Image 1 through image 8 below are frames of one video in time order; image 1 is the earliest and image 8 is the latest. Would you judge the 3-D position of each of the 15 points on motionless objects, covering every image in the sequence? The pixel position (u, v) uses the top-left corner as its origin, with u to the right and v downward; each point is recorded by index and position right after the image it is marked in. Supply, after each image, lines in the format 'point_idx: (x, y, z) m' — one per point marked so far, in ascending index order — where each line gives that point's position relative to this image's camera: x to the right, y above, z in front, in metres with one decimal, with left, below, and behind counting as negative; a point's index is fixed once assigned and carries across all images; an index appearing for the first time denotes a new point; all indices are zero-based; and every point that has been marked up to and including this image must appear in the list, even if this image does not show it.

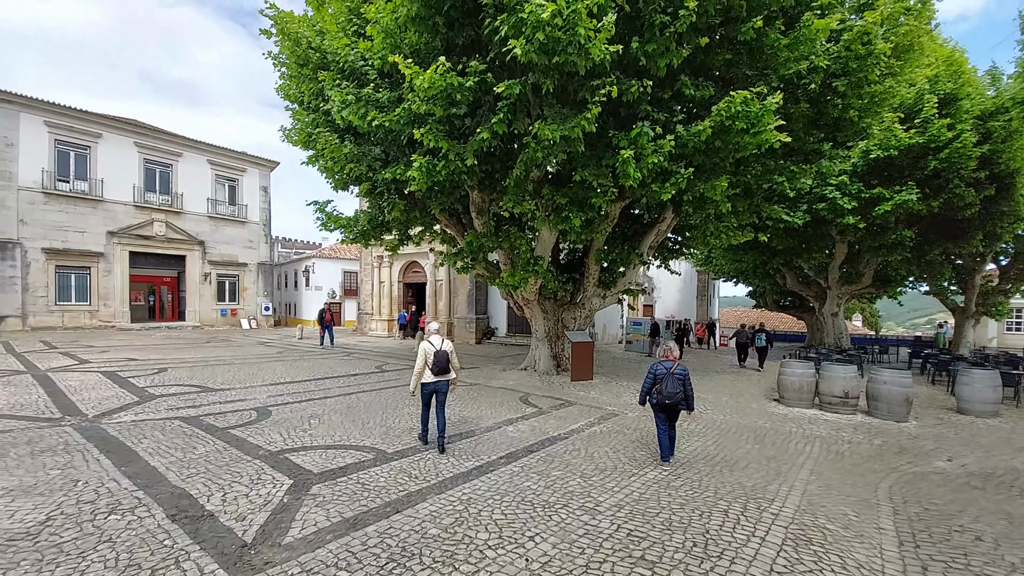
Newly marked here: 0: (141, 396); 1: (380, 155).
0: (-8.2, -2.4, +9.1) m
1: (-3.0, +3.0, +9.5) m
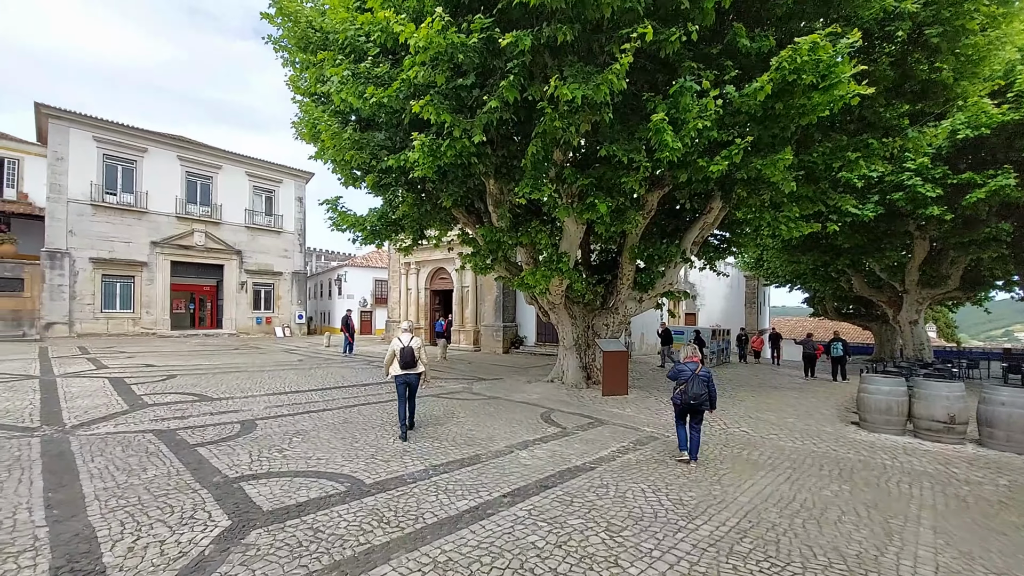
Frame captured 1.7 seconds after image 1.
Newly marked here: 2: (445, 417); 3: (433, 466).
0: (-7.8, -2.4, +8.5) m
1: (-2.6, +3.0, +8.6) m
2: (-1.3, -2.5, +8.0) m
3: (-1.0, -2.3, +5.4) m
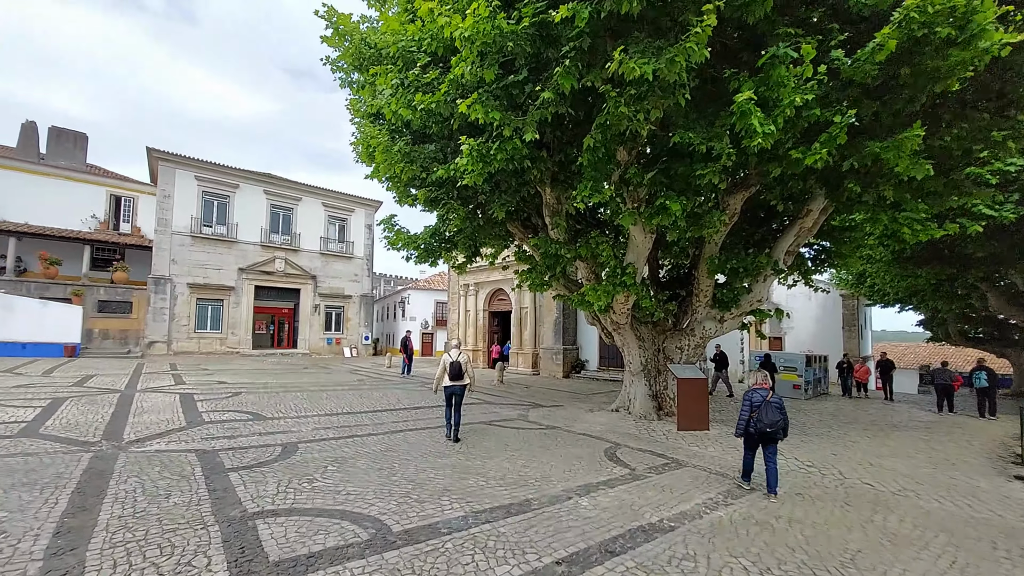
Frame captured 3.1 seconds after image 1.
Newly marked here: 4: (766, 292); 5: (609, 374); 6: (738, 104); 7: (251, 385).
0: (-6.6, -2.7, +8.6) m
1: (-1.5, +2.7, +8.3) m
2: (-0.3, -2.7, +7.1) m
3: (-0.4, -2.4, +4.5) m
4: (+5.8, -0.1, +9.5) m
5: (+4.2, -3.7, +18.1) m
6: (+2.9, +2.4, +5.5) m
7: (-8.8, -3.3, +14.1) m
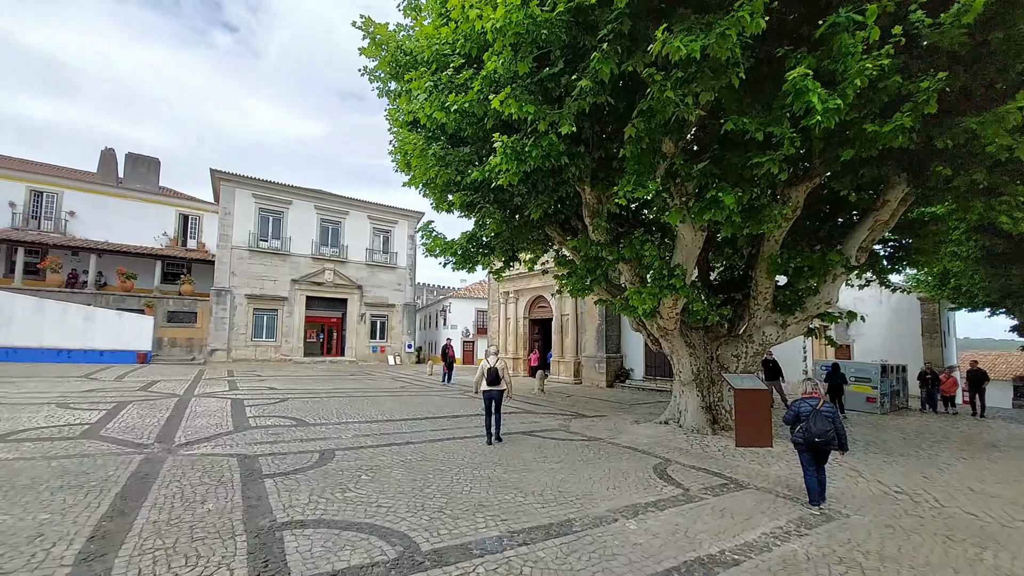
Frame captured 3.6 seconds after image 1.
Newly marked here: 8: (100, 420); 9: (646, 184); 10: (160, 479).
0: (-5.8, -2.9, +8.8) m
1: (-0.8, +2.6, +8.1) m
2: (+0.4, -2.8, +6.7) m
3: (0.0, -2.4, +4.1) m
4: (+6.6, -0.1, +8.6) m
5: (+5.9, -3.9, +17.2) m
6: (+3.3, +2.4, +4.9) m
7: (-7.5, -3.6, +14.5) m
8: (-8.4, -2.7, +8.5) m
9: (+2.0, +1.5, +6.1) m
10: (-4.5, -2.5, +5.4) m
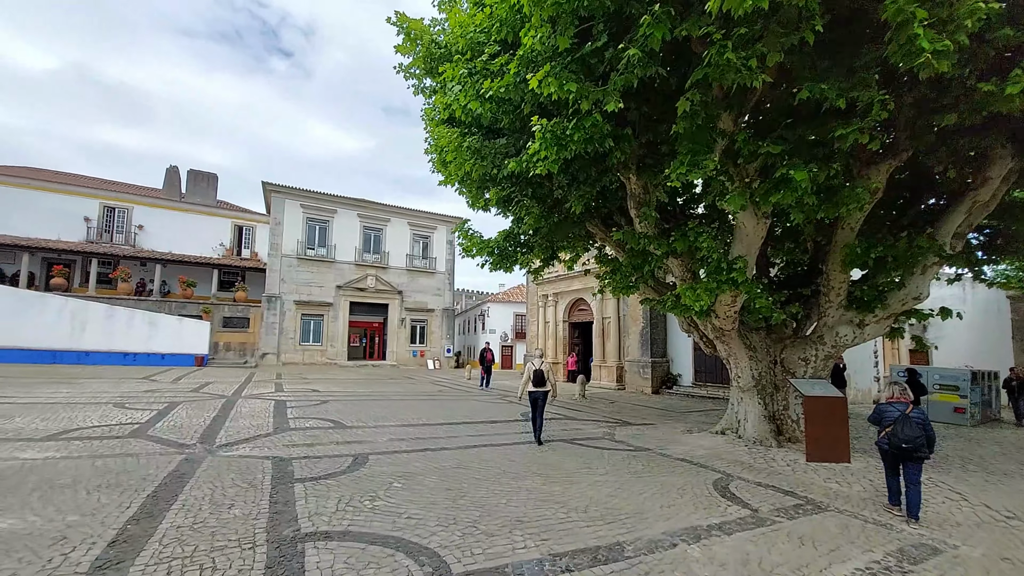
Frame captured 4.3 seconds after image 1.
0: (-5.0, -2.9, +8.8) m
1: (-0.1, +2.7, +7.7) m
2: (+1.0, -2.7, +6.2) m
3: (+0.3, -2.3, +3.6) m
4: (+7.4, 0.0, +7.4) m
5: (+7.5, -3.9, +16.0) m
6: (+3.7, +2.6, +4.1) m
7: (-6.1, -3.7, +14.6) m
8: (-7.6, -2.8, +8.8) m
9: (+2.5, +1.6, +5.4) m
10: (-4.0, -2.4, +5.3) m
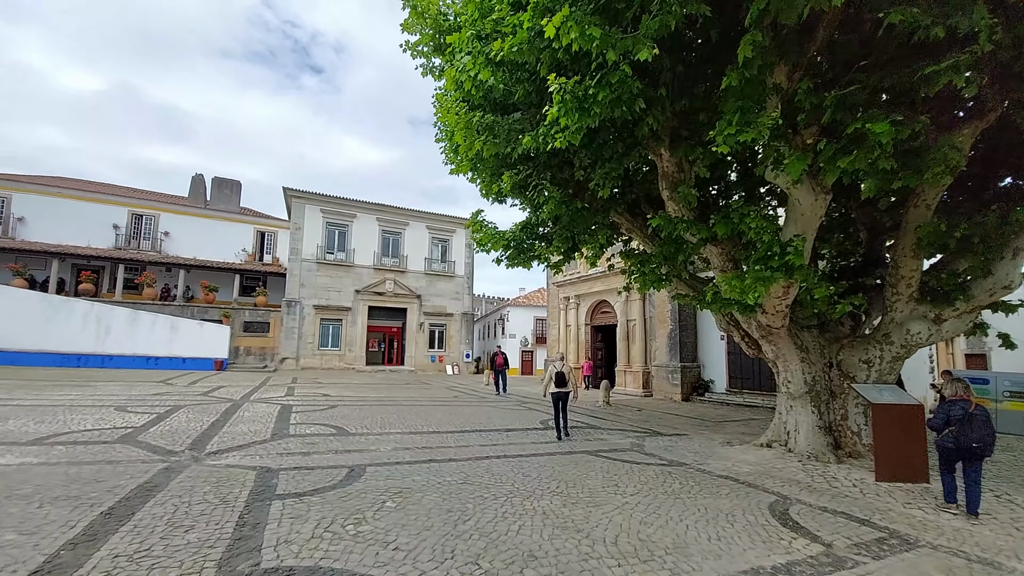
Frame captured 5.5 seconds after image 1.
0: (-4.6, -2.8, +8.2) m
1: (+0.1, +2.8, +7.0) m
2: (+1.2, -2.5, +5.3) m
3: (+0.4, -2.1, +2.8) m
4: (+7.6, +0.2, +6.3) m
5: (+8.2, -3.9, +14.8) m
6: (+3.8, +2.8, +3.2) m
7: (-5.4, -3.7, +14.0) m
8: (-7.3, -2.7, +8.3) m
9: (+2.6, +1.8, +4.5) m
10: (-3.9, -2.3, +4.6) m
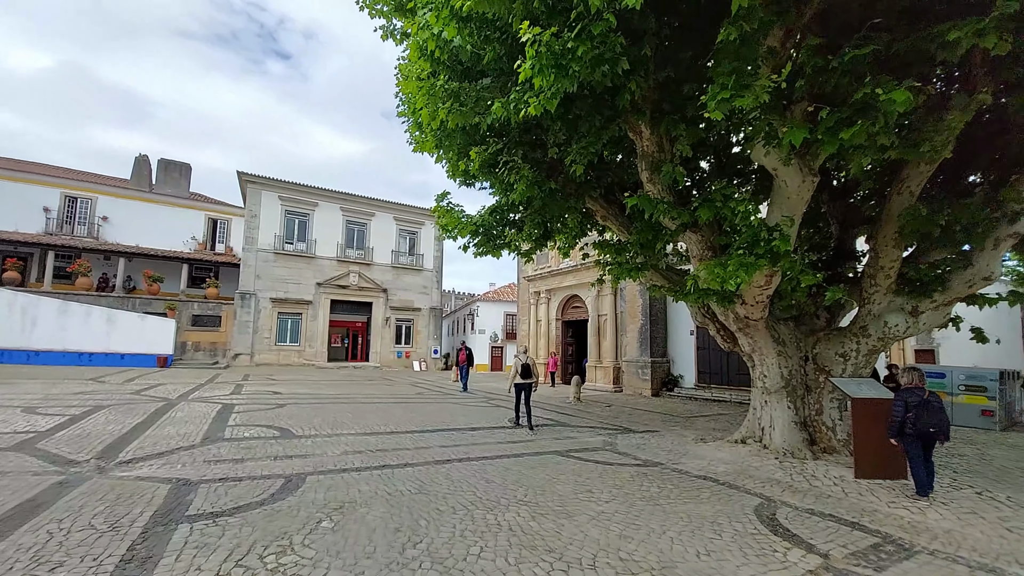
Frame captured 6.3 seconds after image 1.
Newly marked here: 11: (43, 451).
0: (-5.2, -2.6, +7.2) m
1: (-0.4, +3.0, +6.3) m
2: (+0.8, -2.4, +4.7) m
3: (+0.2, -2.0, +2.2) m
4: (+7.1, +0.3, +6.1) m
5: (+7.1, -3.7, +14.7) m
6: (+3.5, +2.9, +2.8) m
7: (-6.5, -3.4, +13.0) m
8: (-7.9, -2.4, +7.1) m
9: (+2.3, +2.0, +4.1) m
10: (-4.2, -2.1, +3.7) m
11: (-6.8, -2.4, +6.0) m
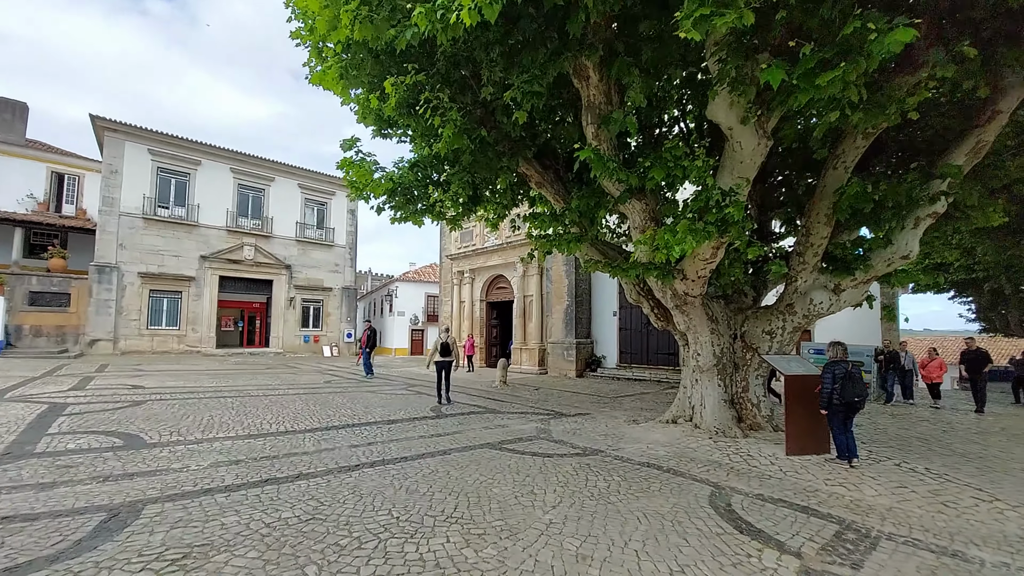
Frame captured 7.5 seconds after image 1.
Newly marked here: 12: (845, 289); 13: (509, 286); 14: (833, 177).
0: (-6.3, -2.1, +5.3) m
1: (-1.2, +3.4, +5.0) m
2: (+0.1, -2.0, +3.9) m
3: (0.0, -1.7, +1.3) m
4: (+6.1, +0.6, +6.4) m
5: (+4.4, -3.0, +14.9) m
6: (+3.3, +3.1, +2.3) m
7: (-8.6, -2.6, +10.7) m
8: (-8.9, -1.9, +4.7) m
9: (+1.8, +2.3, +3.4) m
10: (-4.6, -1.7, +2.0) m
11: (-7.6, -1.9, +3.8) m
12: (+5.4, 0.0, +6.7) m
13: (-0.1, +0.2, +18.6) m
14: (+4.7, +1.6, +6.0) m
